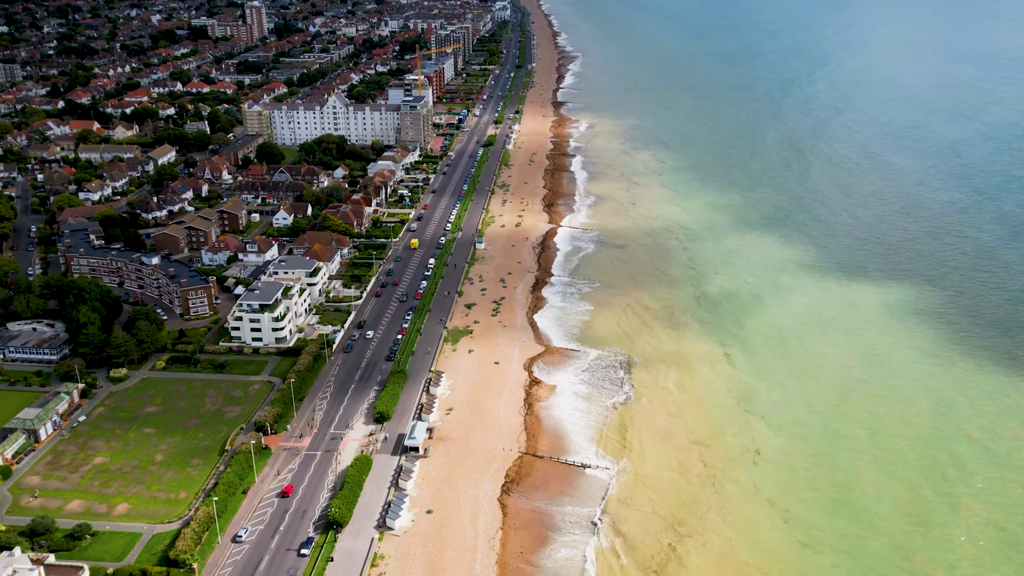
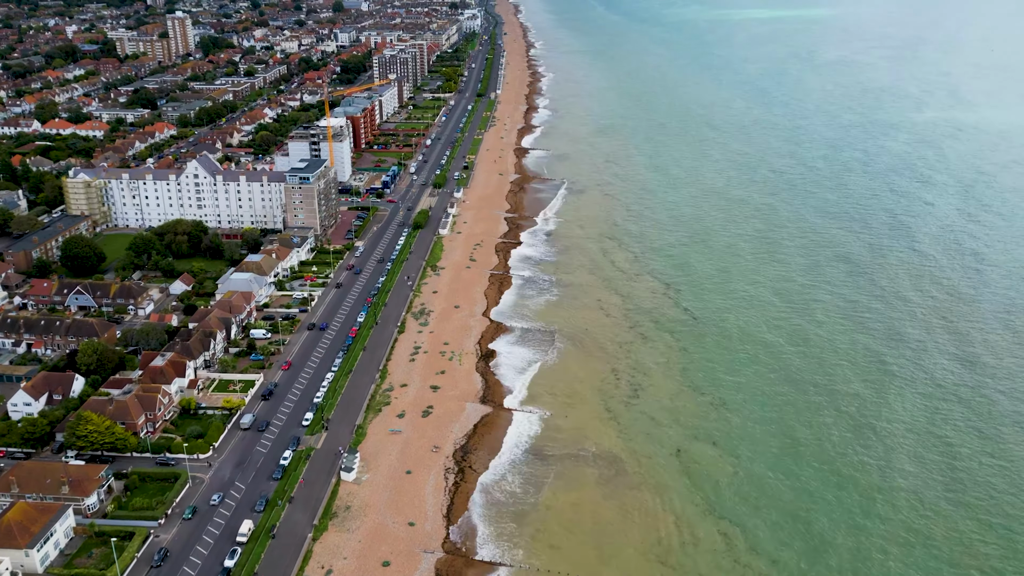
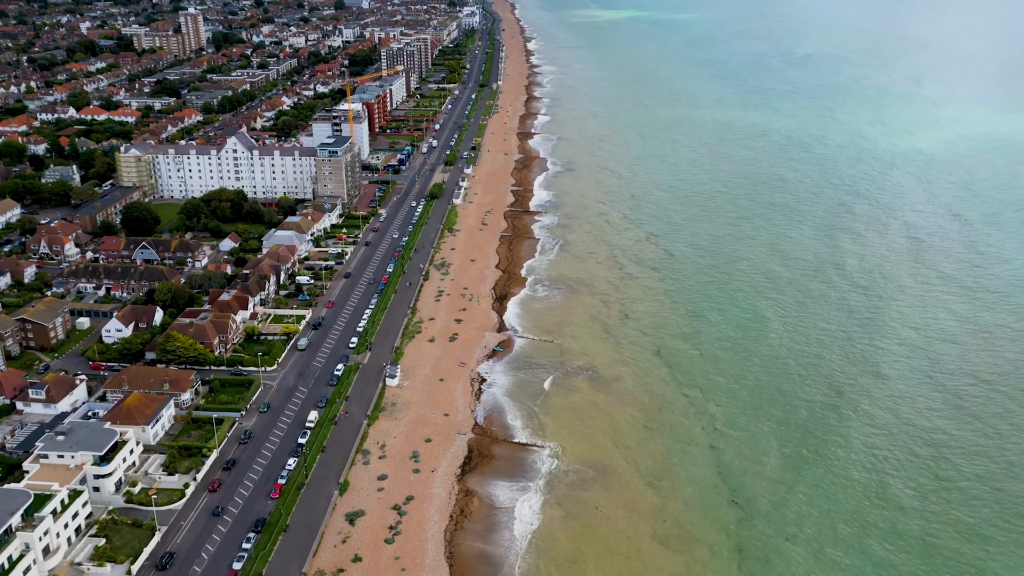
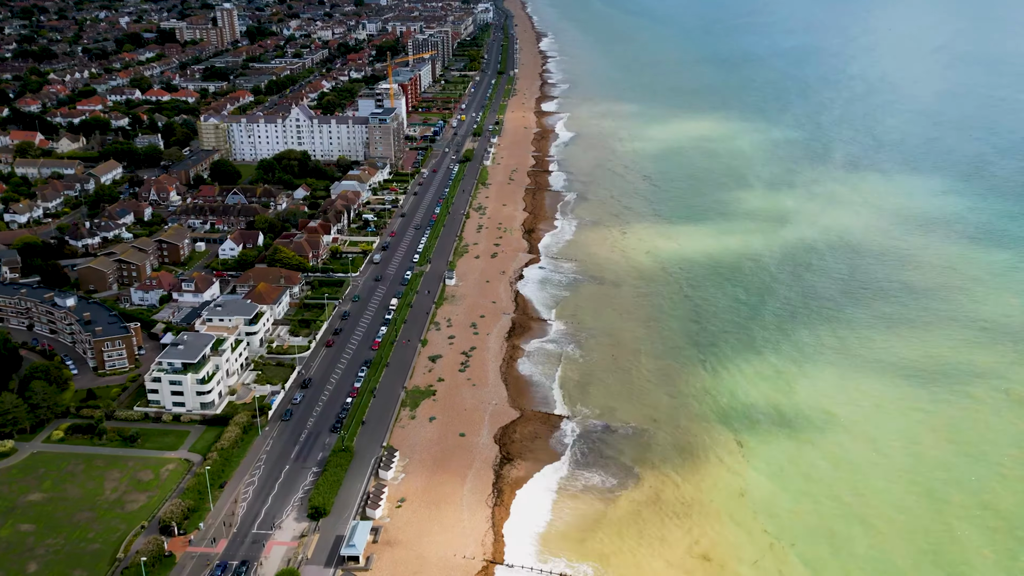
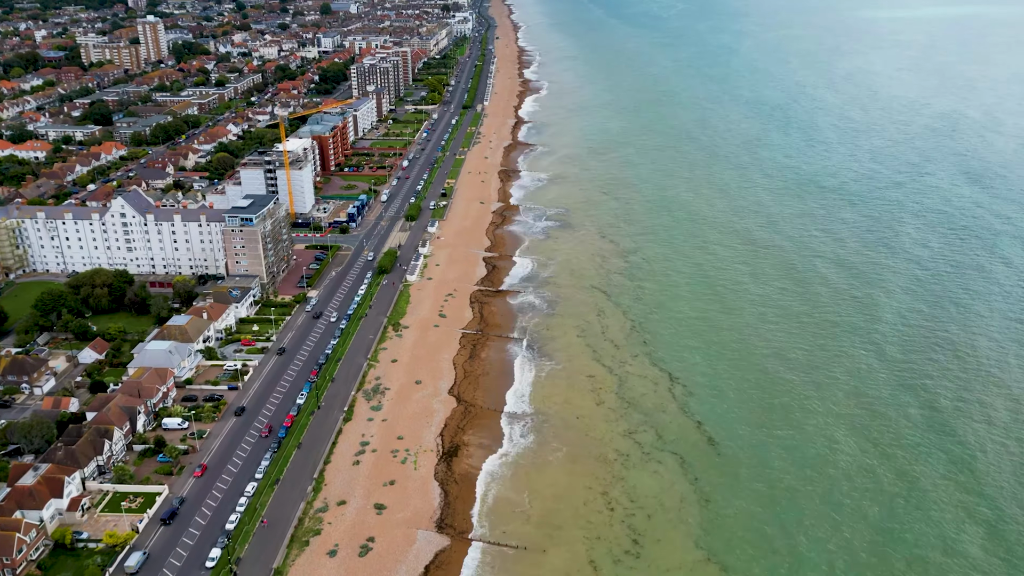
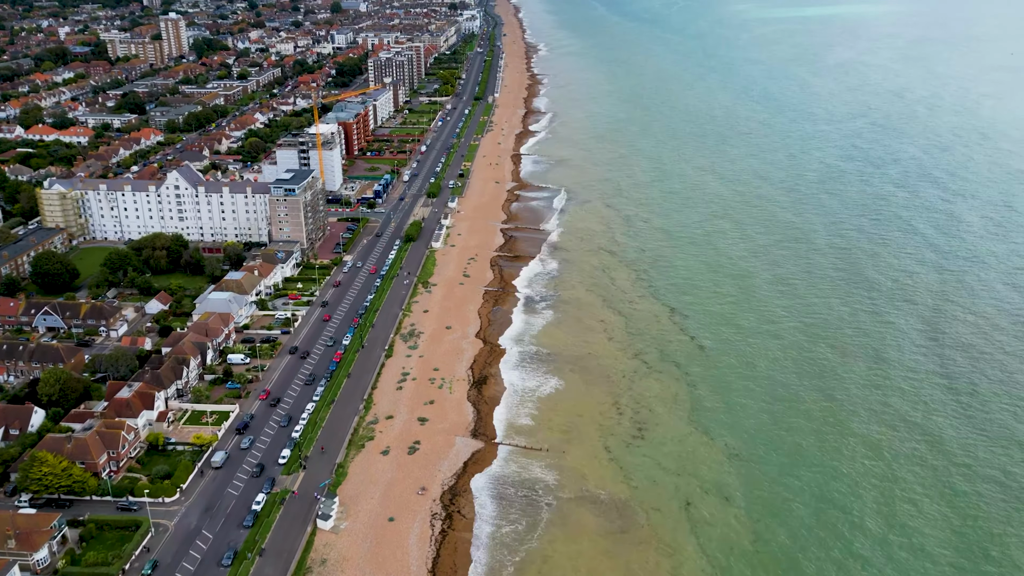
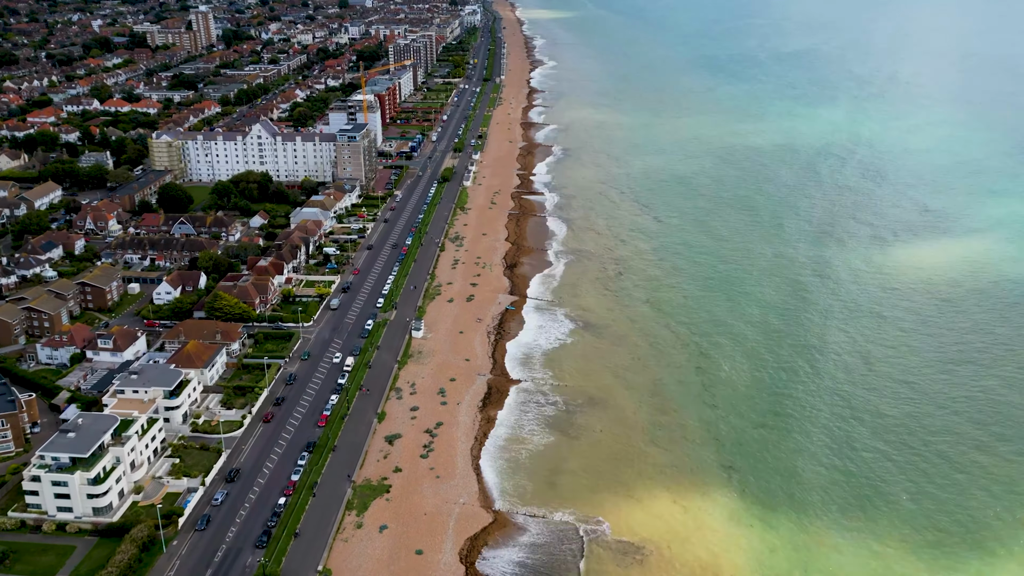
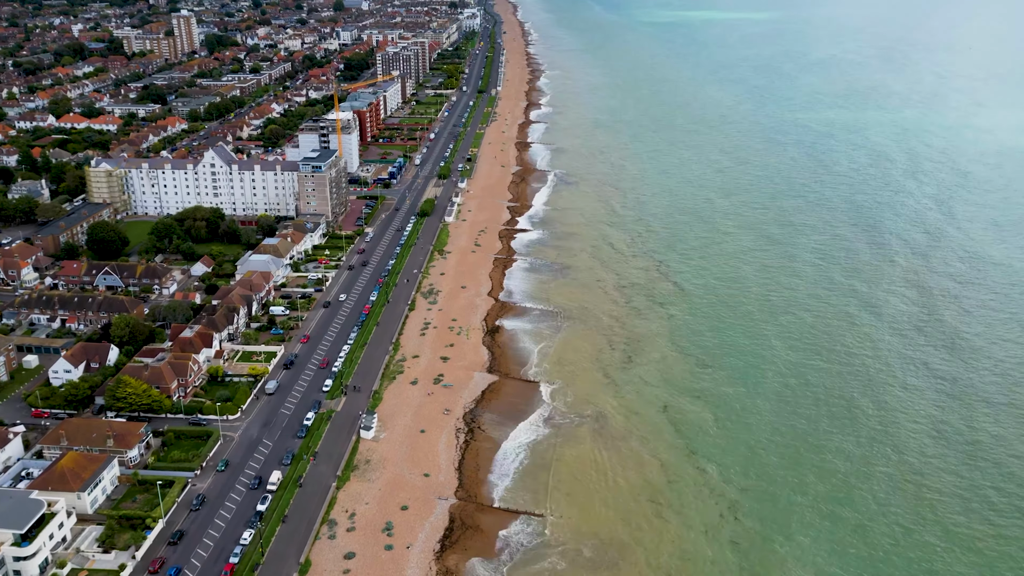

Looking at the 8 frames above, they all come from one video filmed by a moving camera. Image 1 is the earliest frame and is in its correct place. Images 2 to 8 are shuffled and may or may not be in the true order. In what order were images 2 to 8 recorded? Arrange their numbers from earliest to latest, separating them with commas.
4, 7, 3, 8, 2, 6, 5
